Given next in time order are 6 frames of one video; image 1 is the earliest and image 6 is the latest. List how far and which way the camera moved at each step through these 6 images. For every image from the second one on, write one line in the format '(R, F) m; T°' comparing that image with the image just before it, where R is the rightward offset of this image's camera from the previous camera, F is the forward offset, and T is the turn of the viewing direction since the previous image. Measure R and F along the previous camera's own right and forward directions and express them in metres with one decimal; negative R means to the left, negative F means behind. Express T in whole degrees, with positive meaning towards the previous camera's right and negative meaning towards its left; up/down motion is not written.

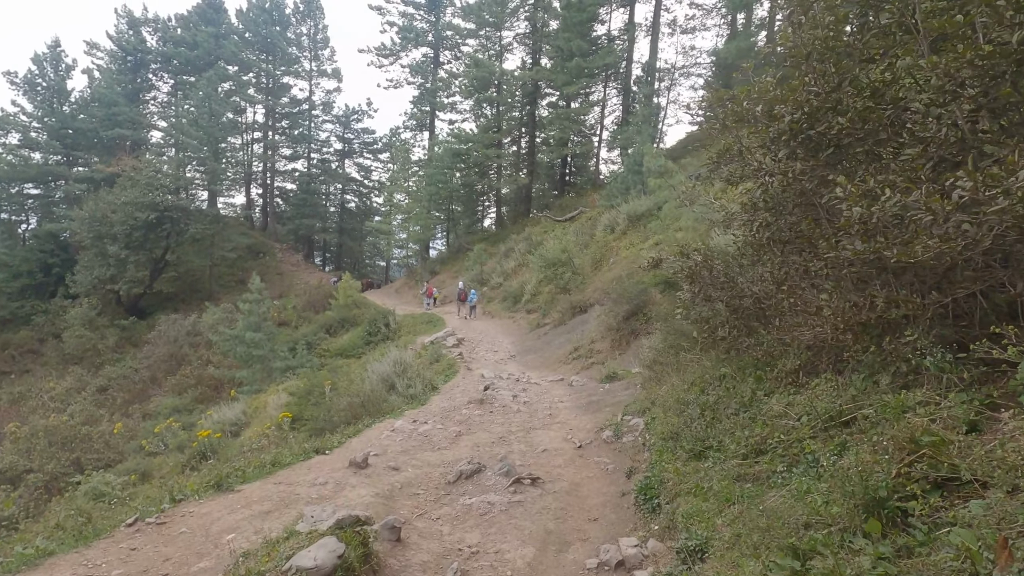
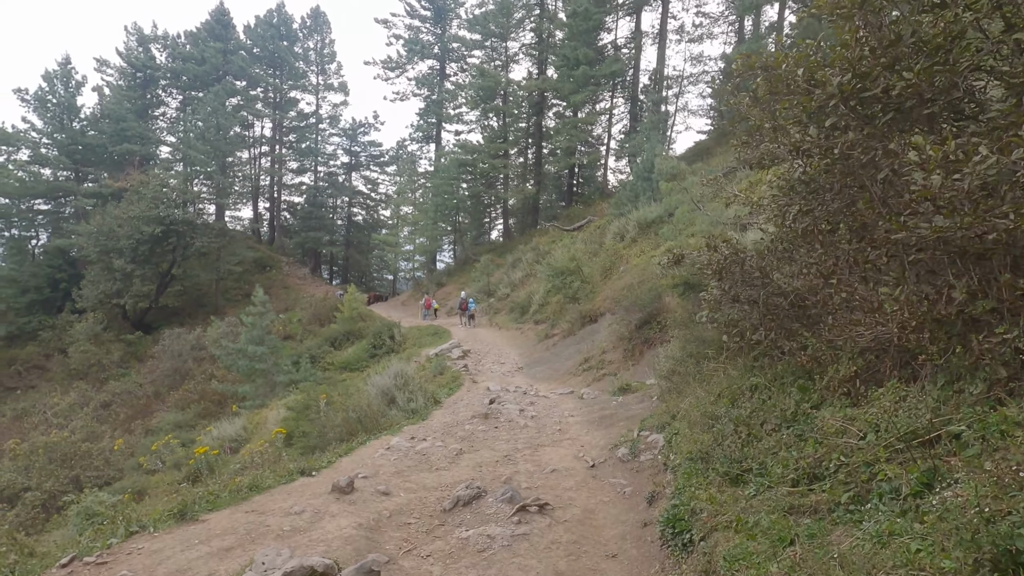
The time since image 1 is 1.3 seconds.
(0.0, +0.6) m; -1°
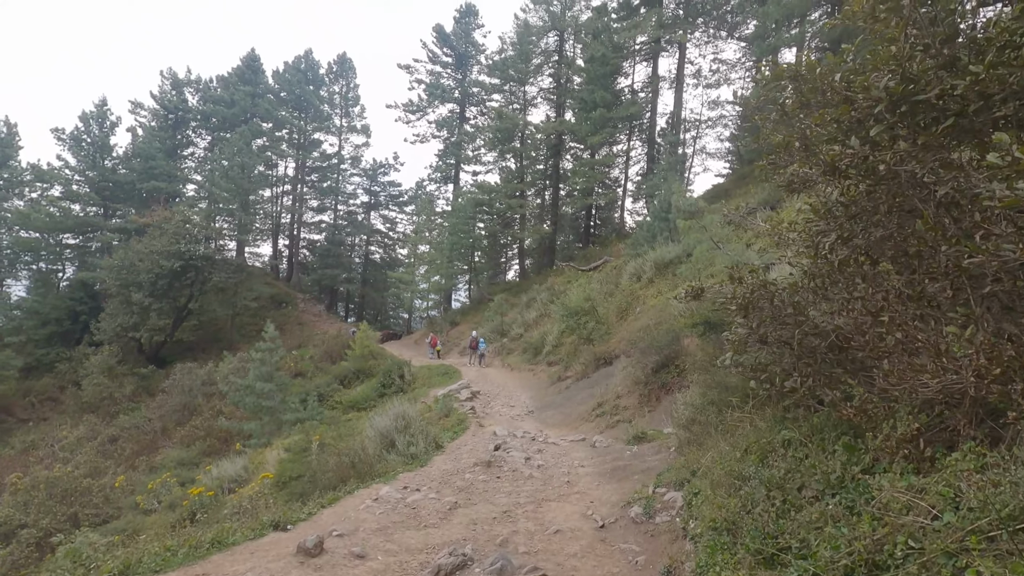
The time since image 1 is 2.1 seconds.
(+0.2, +0.5) m; -2°
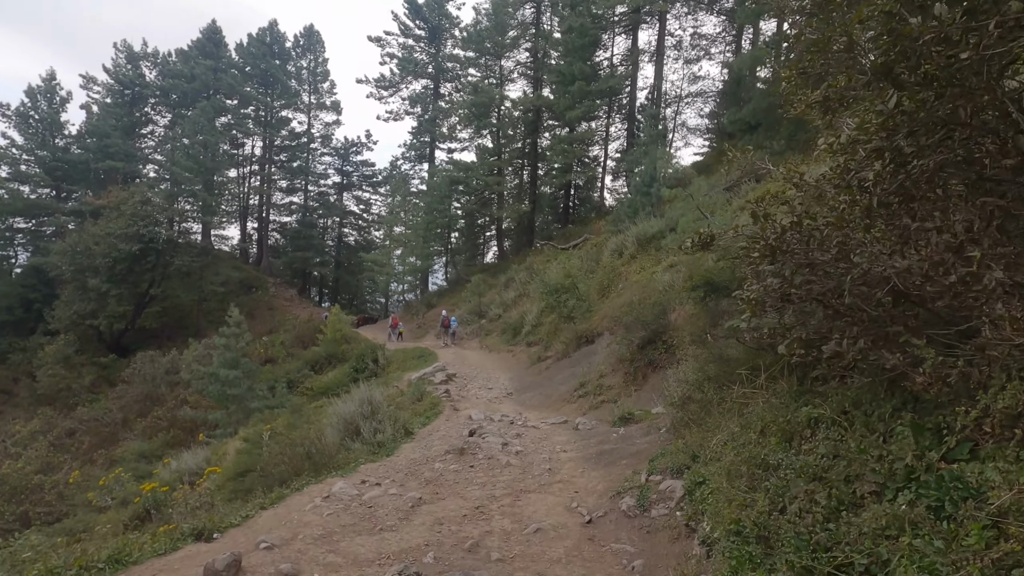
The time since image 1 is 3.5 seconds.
(+0.1, +0.8) m; +2°
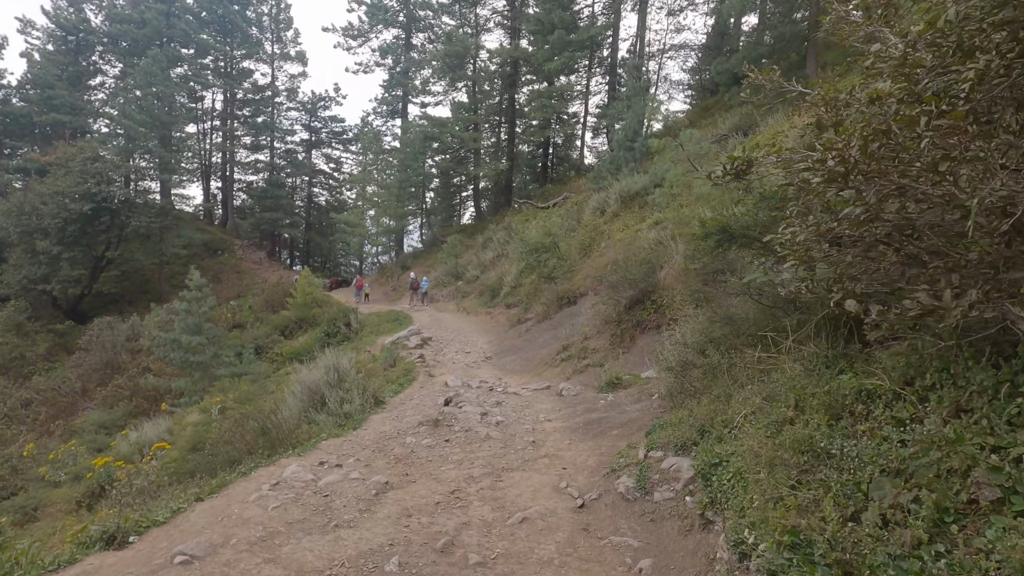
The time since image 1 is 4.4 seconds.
(0.0, +0.8) m; +2°
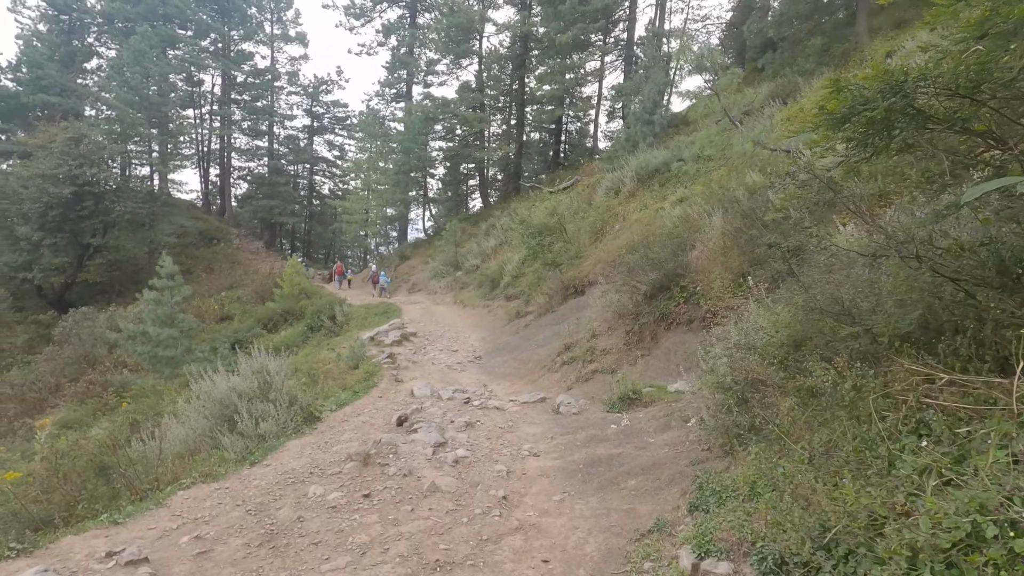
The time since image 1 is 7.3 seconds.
(+0.4, +2.2) m; -1°
